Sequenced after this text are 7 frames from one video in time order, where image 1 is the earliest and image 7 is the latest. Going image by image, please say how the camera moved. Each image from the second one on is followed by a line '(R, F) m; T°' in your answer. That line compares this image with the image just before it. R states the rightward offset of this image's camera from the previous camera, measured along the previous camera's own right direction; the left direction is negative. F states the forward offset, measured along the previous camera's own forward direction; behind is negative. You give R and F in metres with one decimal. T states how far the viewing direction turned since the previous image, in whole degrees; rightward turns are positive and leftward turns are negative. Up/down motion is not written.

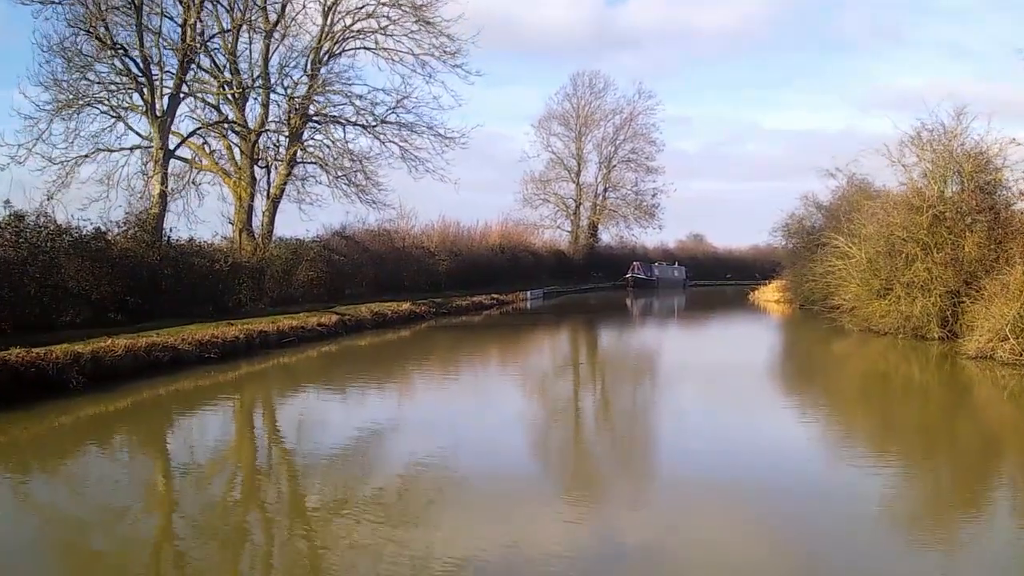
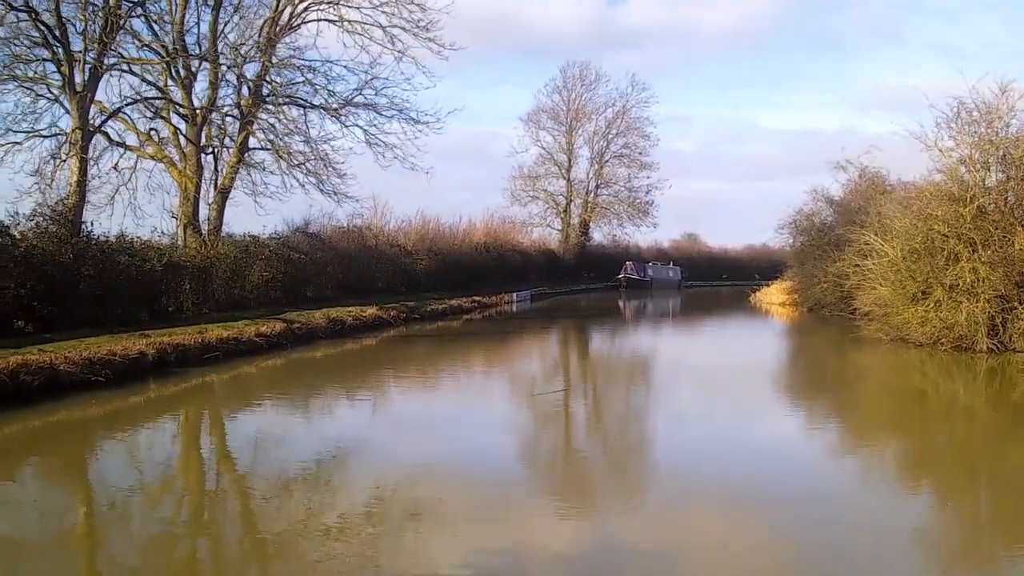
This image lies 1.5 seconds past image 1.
(+0.2, +1.5) m; +1°
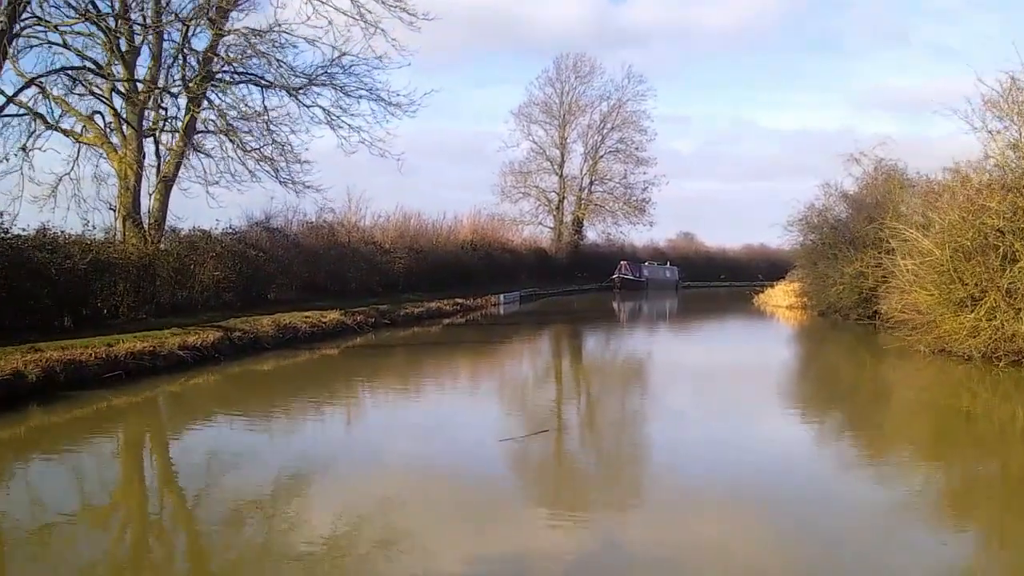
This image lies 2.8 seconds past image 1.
(+0.2, +1.4) m; 0°
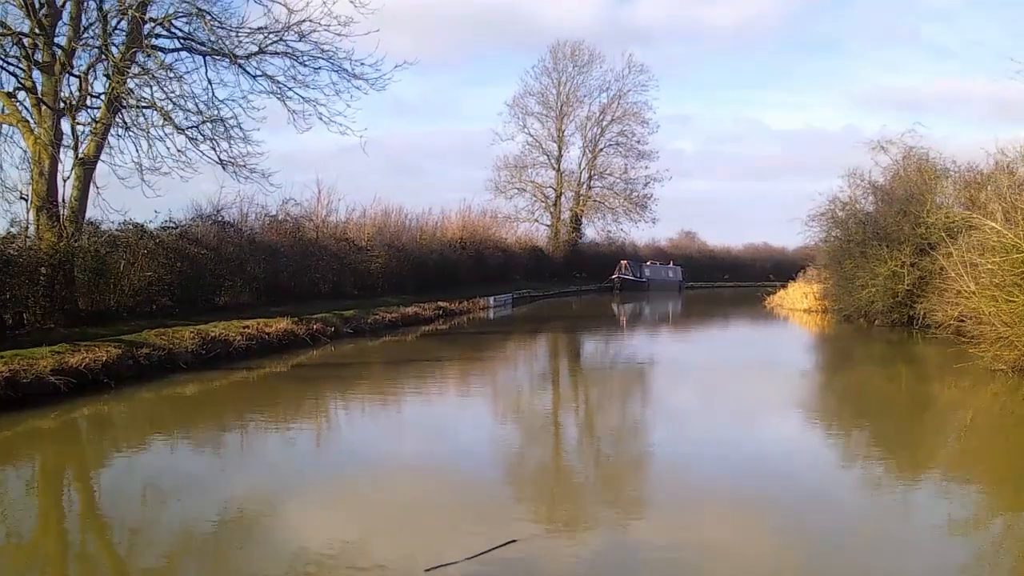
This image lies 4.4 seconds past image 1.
(+0.2, +1.6) m; 0°
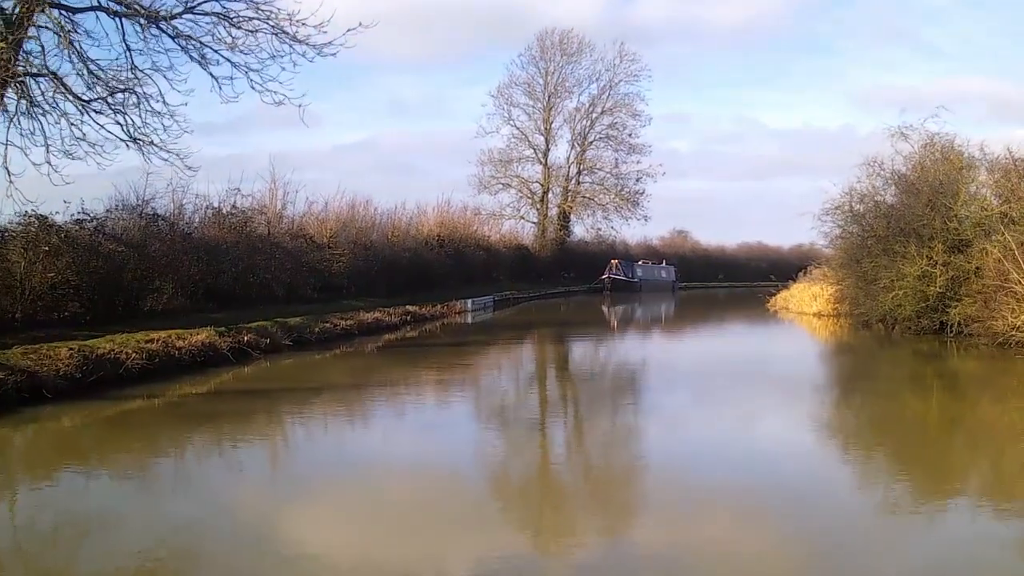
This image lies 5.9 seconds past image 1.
(+0.2, +1.5) m; +1°
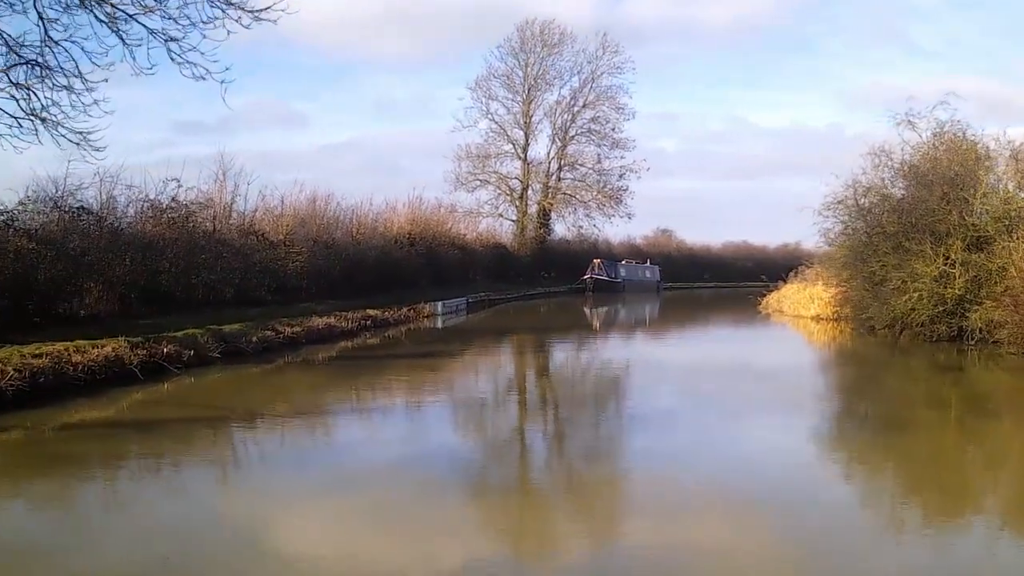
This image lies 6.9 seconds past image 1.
(+0.1, +1.1) m; +1°
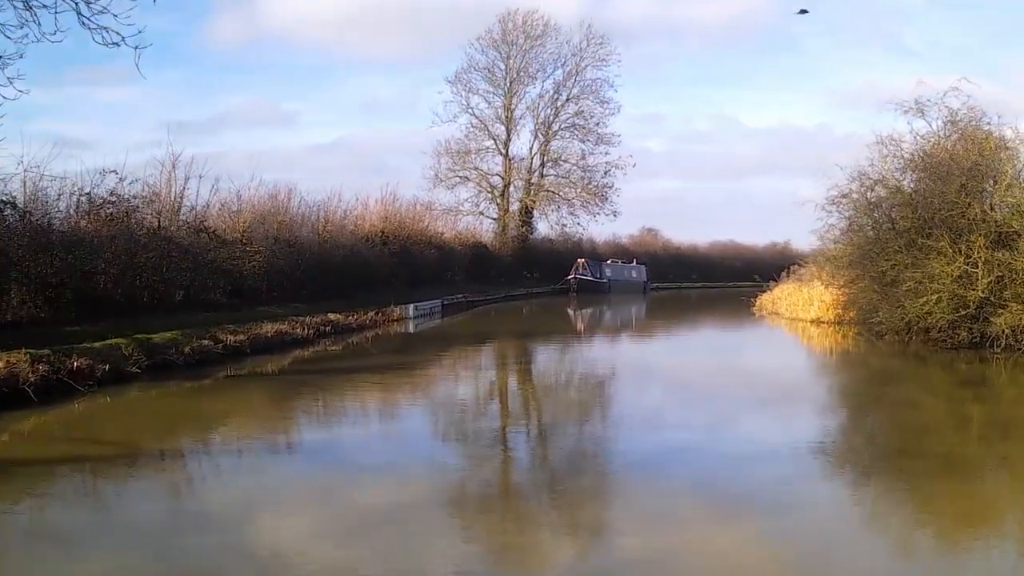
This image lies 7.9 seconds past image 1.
(+0.1, +0.9) m; +1°
